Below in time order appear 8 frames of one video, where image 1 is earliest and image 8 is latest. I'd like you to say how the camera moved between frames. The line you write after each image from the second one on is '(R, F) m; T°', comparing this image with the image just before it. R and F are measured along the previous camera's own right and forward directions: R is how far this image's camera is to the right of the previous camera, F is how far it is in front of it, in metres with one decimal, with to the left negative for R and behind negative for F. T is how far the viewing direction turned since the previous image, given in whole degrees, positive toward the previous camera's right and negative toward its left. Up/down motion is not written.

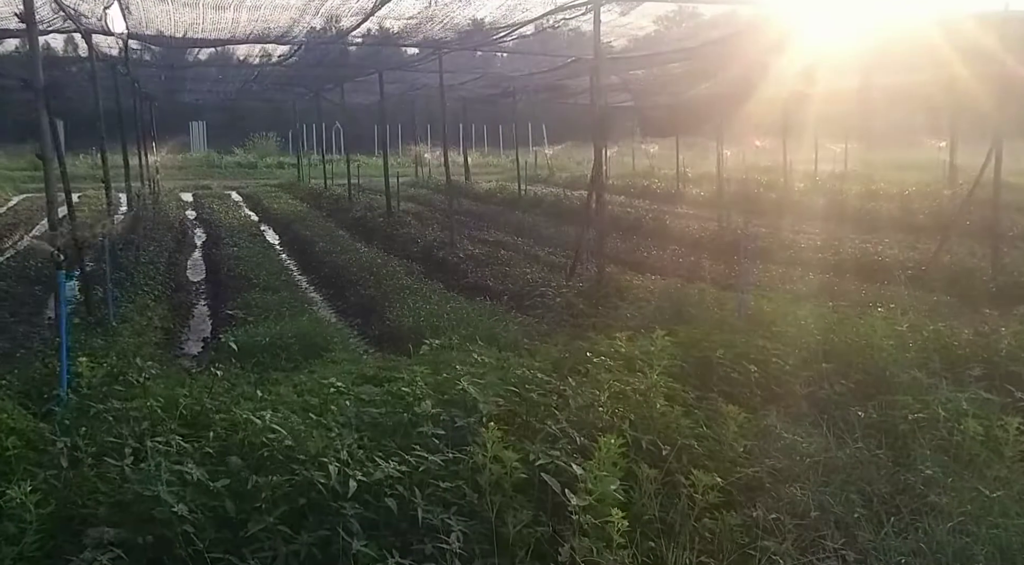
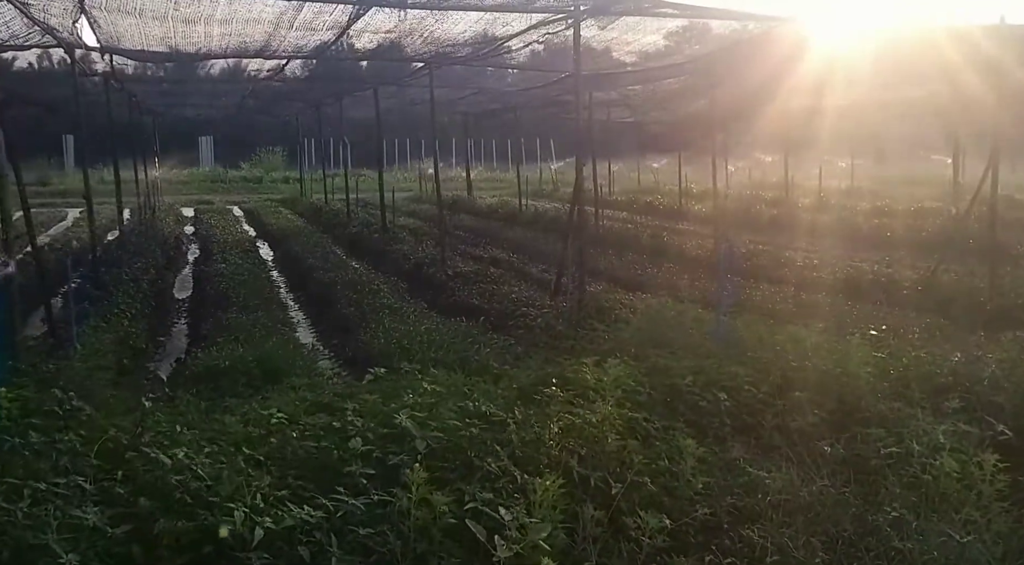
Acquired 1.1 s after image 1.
(+0.3, +0.2) m; 0°
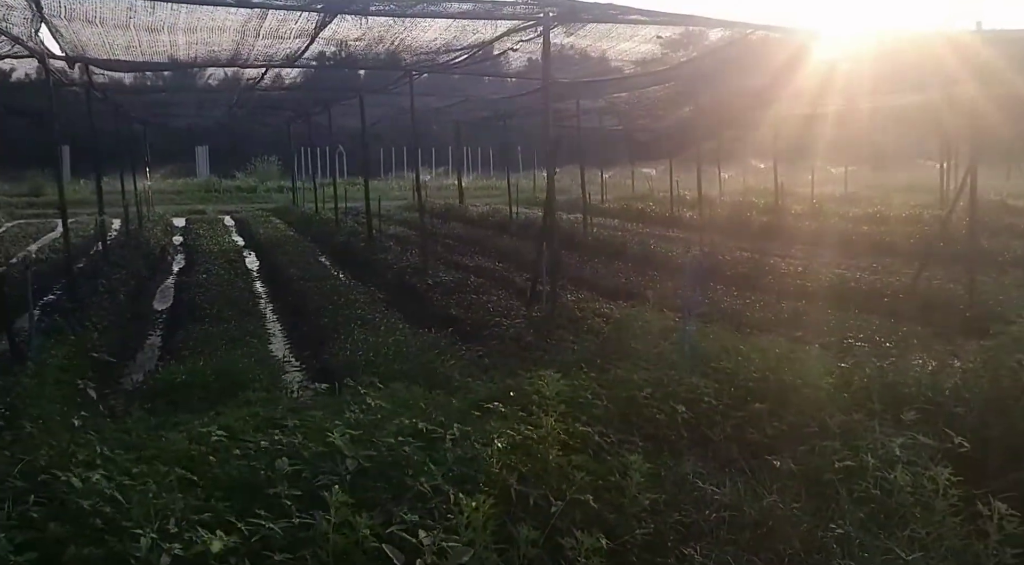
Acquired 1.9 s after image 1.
(+0.2, +0.1) m; 0°
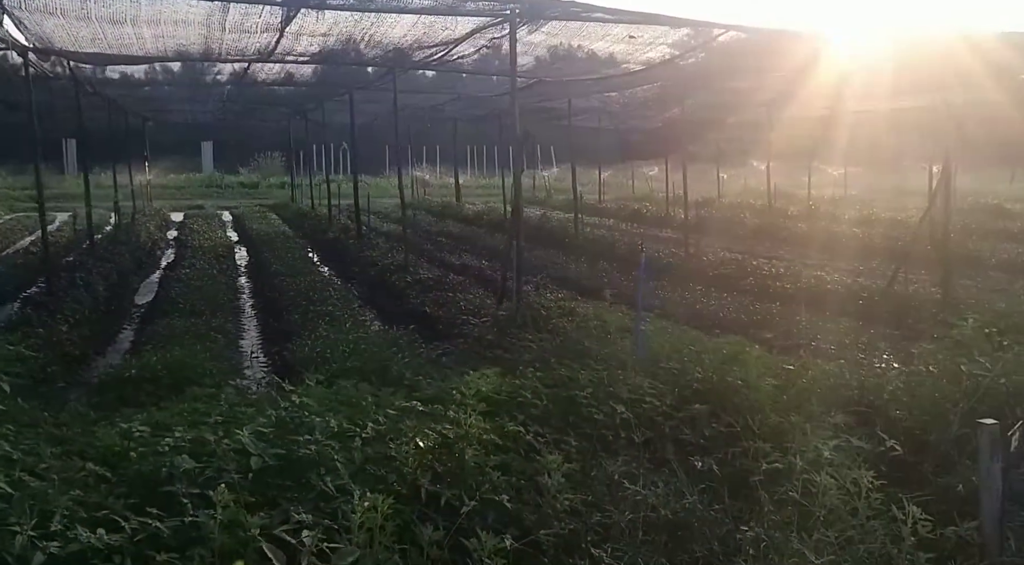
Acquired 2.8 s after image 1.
(+0.3, 0.0) m; 0°
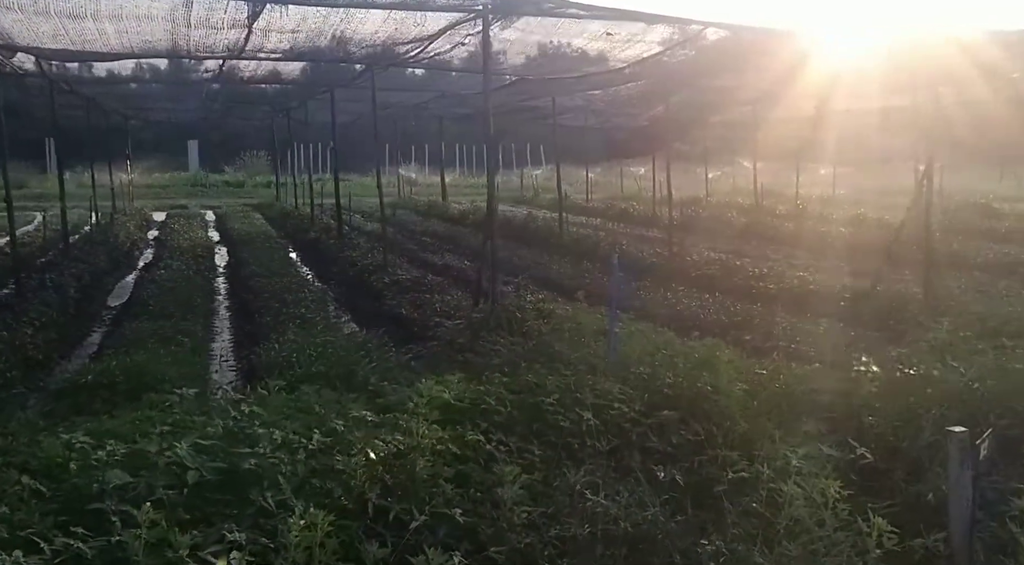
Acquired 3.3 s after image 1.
(+0.1, +0.1) m; +1°
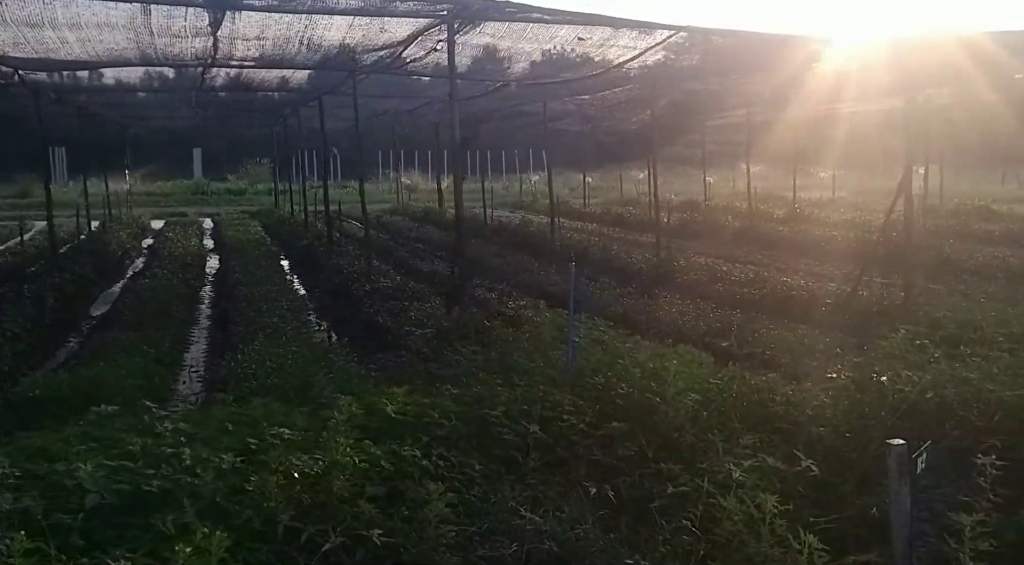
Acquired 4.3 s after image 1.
(+0.3, +0.1) m; 0°
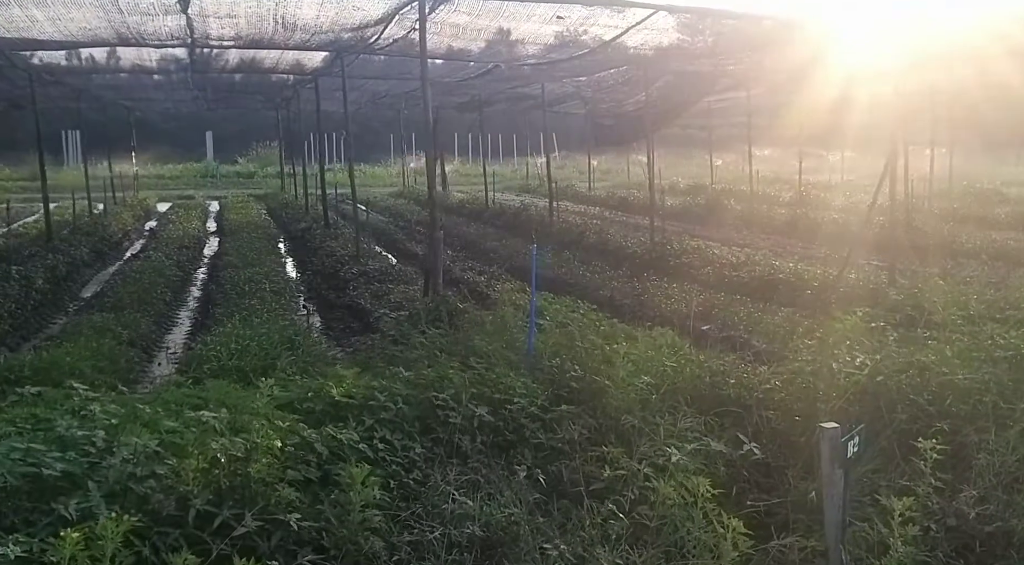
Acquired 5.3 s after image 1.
(+0.3, +0.1) m; -1°
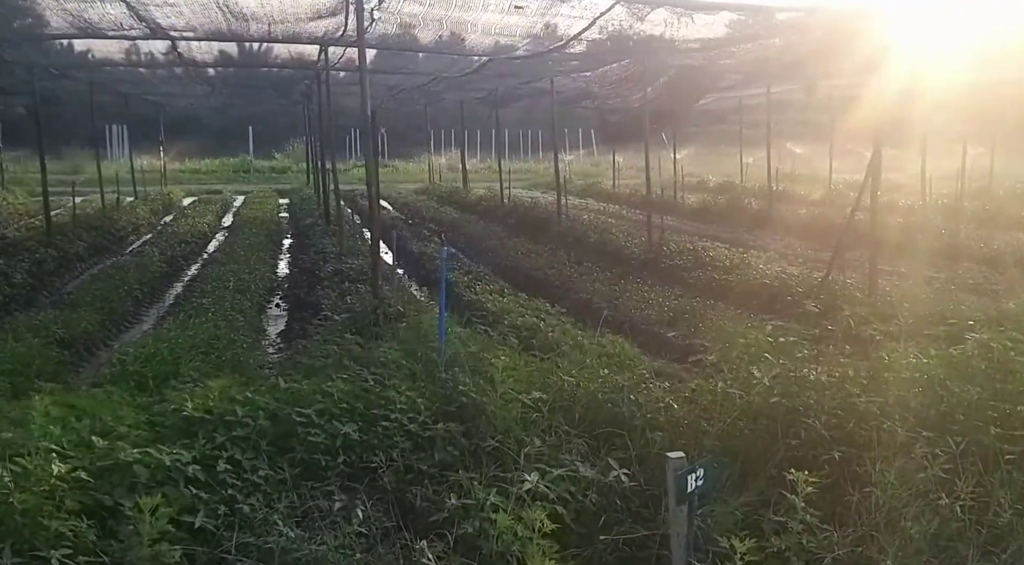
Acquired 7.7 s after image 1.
(+0.7, +0.4) m; -2°
